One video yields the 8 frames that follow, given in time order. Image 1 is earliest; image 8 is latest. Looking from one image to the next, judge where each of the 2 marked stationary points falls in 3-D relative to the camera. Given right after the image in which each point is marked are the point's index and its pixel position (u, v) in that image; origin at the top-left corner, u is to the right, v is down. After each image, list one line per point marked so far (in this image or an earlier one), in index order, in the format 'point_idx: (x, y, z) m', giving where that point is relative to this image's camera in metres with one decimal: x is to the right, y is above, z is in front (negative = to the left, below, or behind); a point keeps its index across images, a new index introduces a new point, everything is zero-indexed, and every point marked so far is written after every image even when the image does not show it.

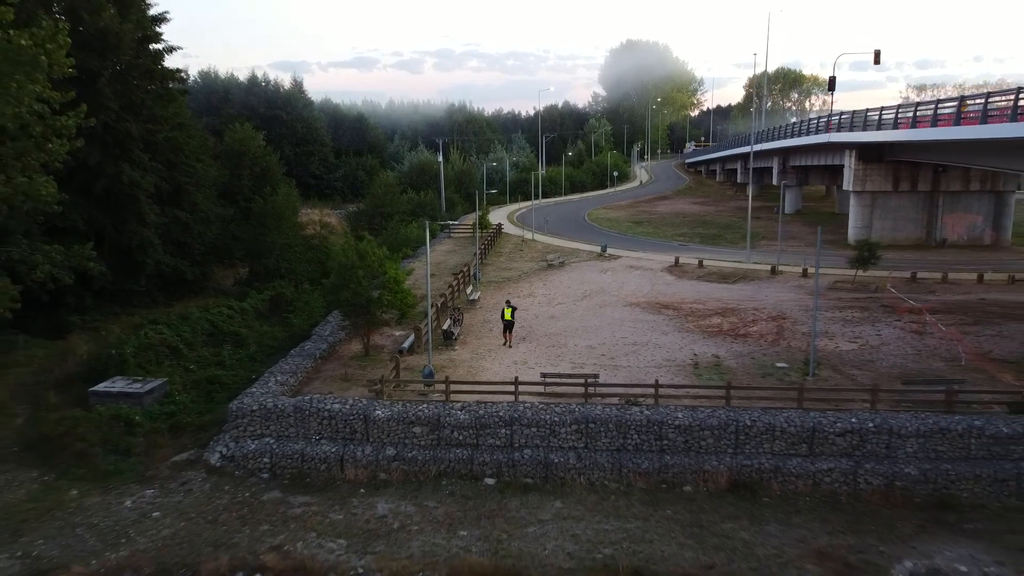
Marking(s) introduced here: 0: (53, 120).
0: (-8.4, +3.1, +18.0) m
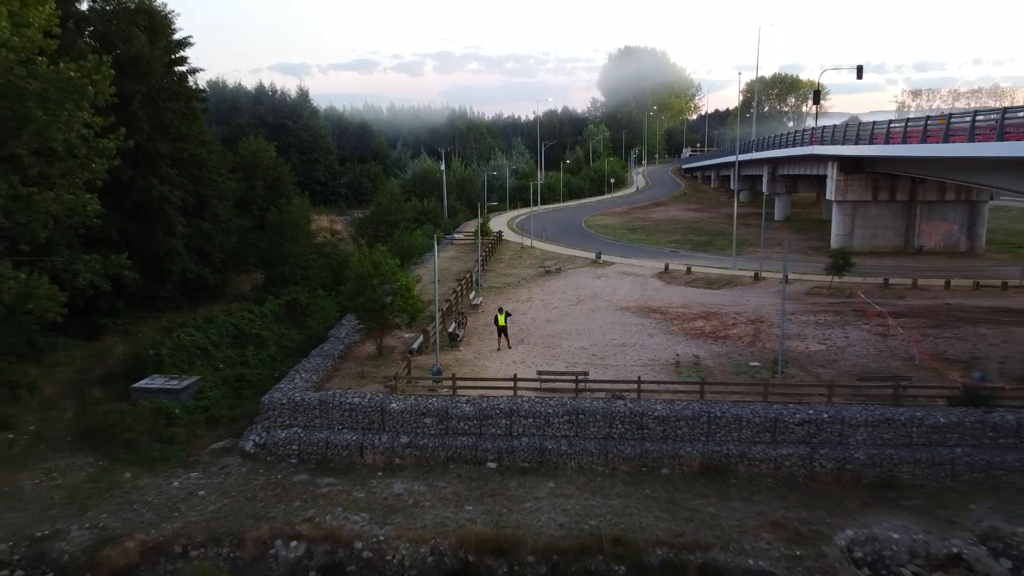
0: (-8.4, +3.0, +19.9) m
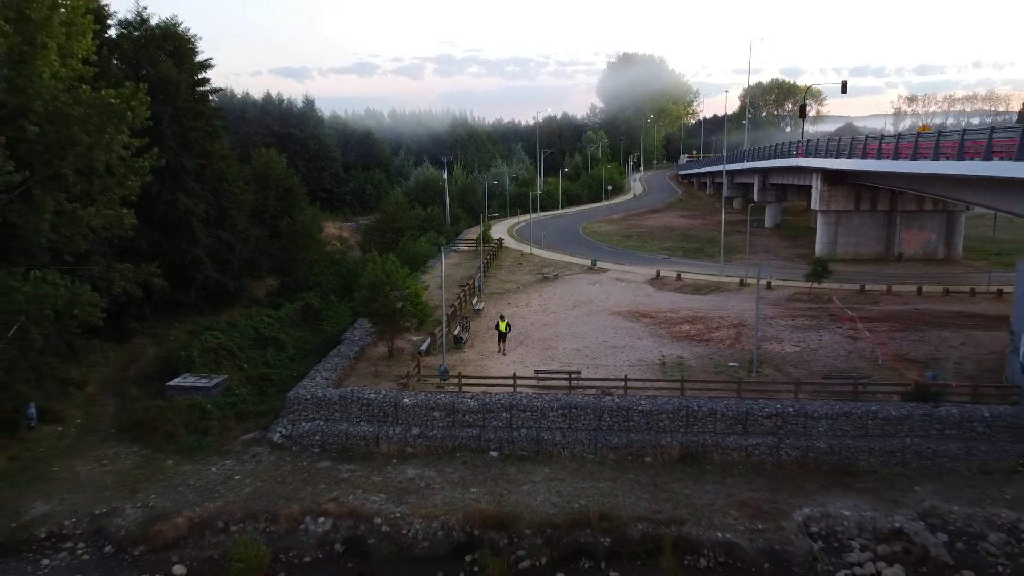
0: (-8.4, +2.8, +21.7) m
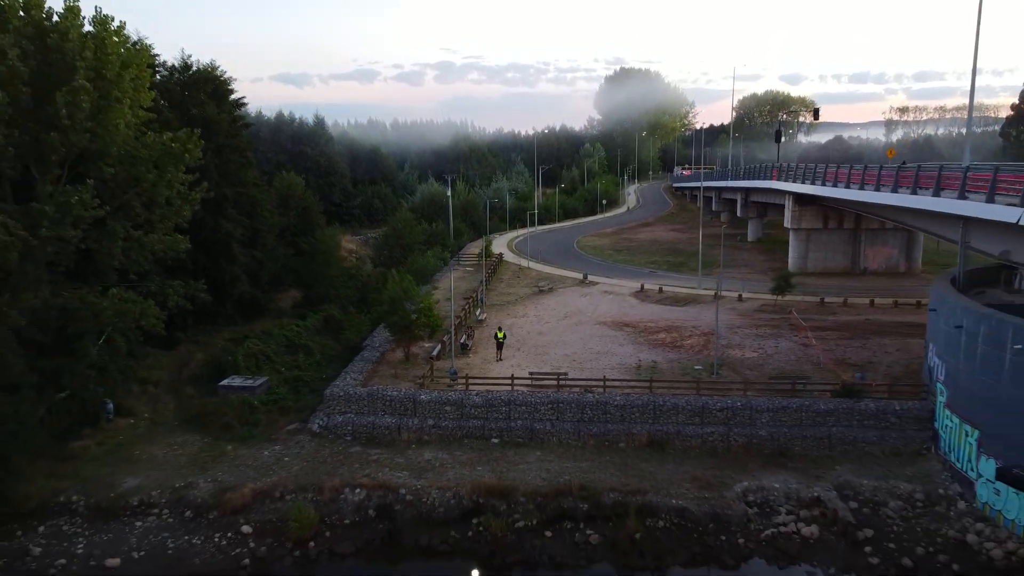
0: (-8.4, +2.4, +25.4) m
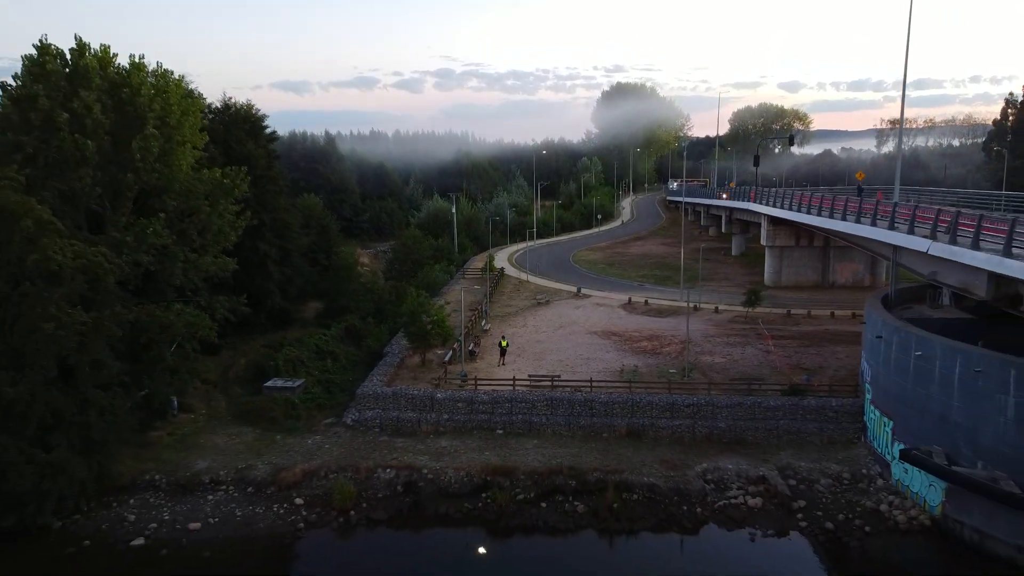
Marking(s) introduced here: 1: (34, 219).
0: (-8.4, +2.0, +29.5) m
1: (-9.8, +1.4, +20.0) m
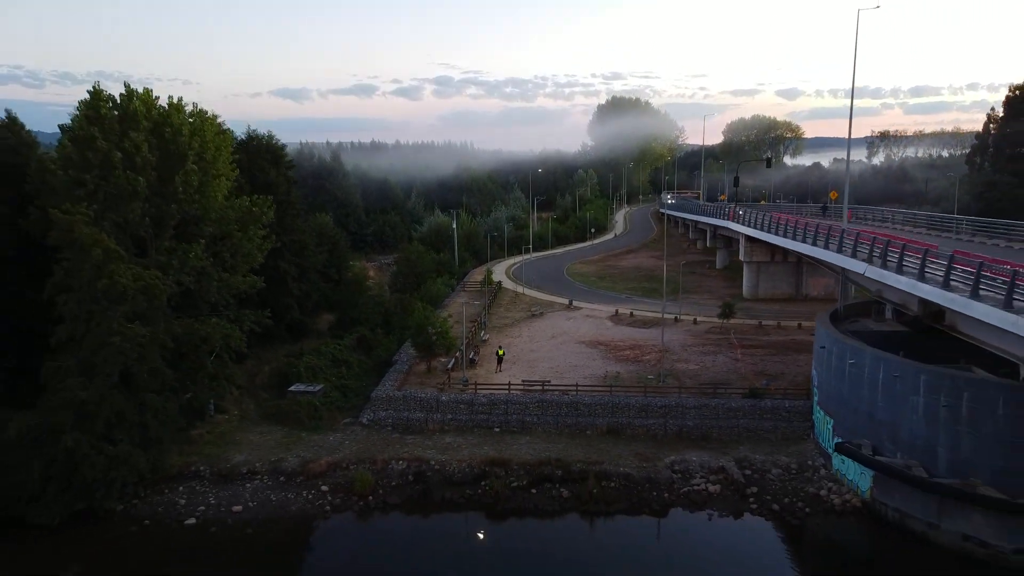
0: (-8.5, +1.5, +33.1) m
1: (-9.9, +0.9, +23.6) m
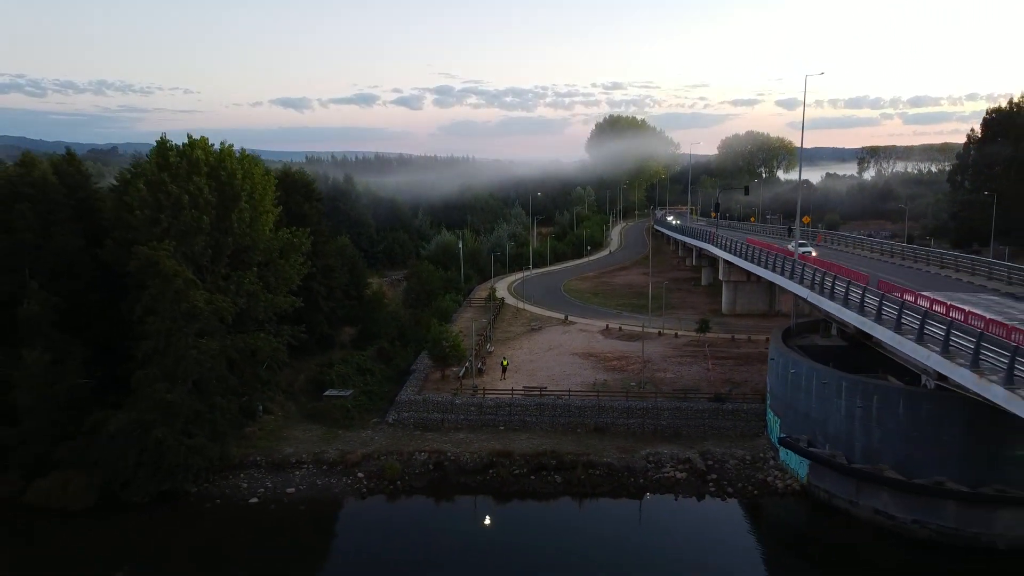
0: (-8.4, +0.7, +38.6) m
1: (-9.8, +0.3, +29.0) m
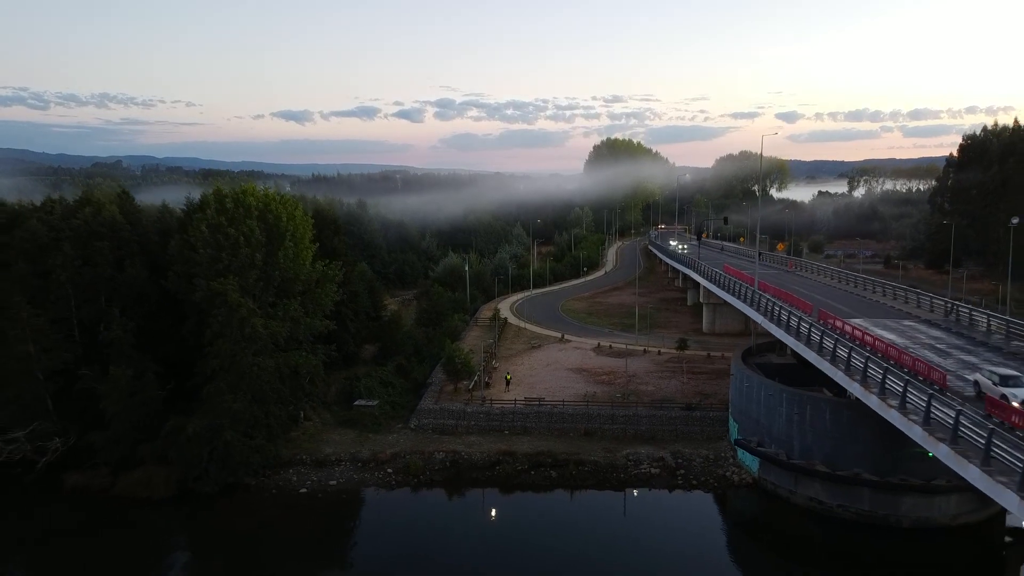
0: (-8.3, -0.4, +44.9) m
1: (-9.7, -0.7, +35.4) m
